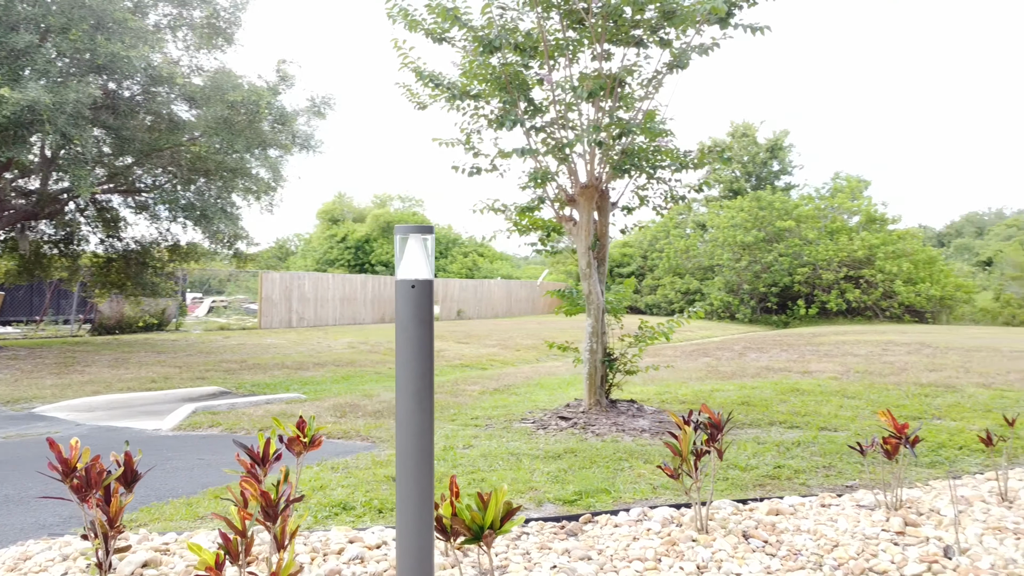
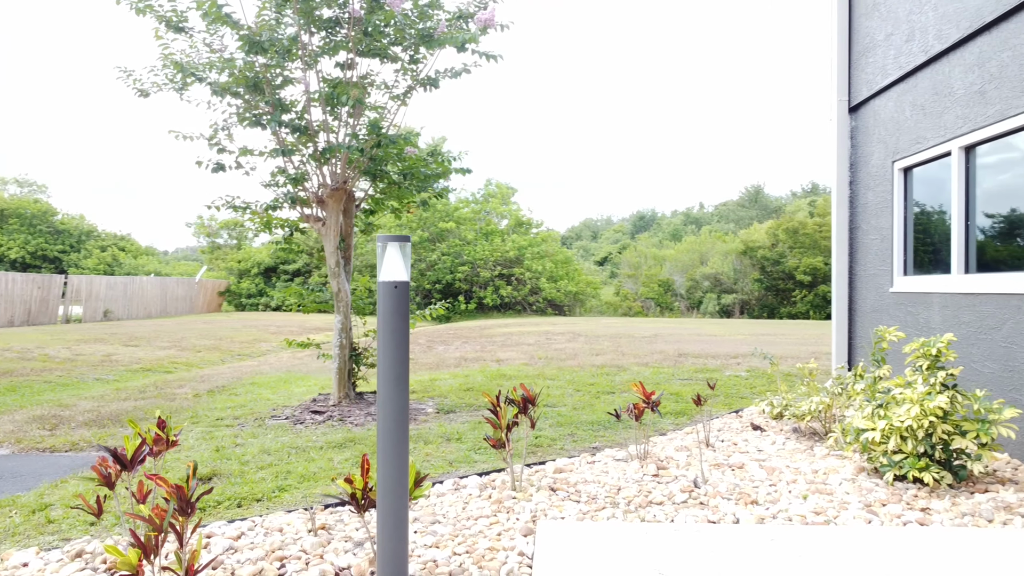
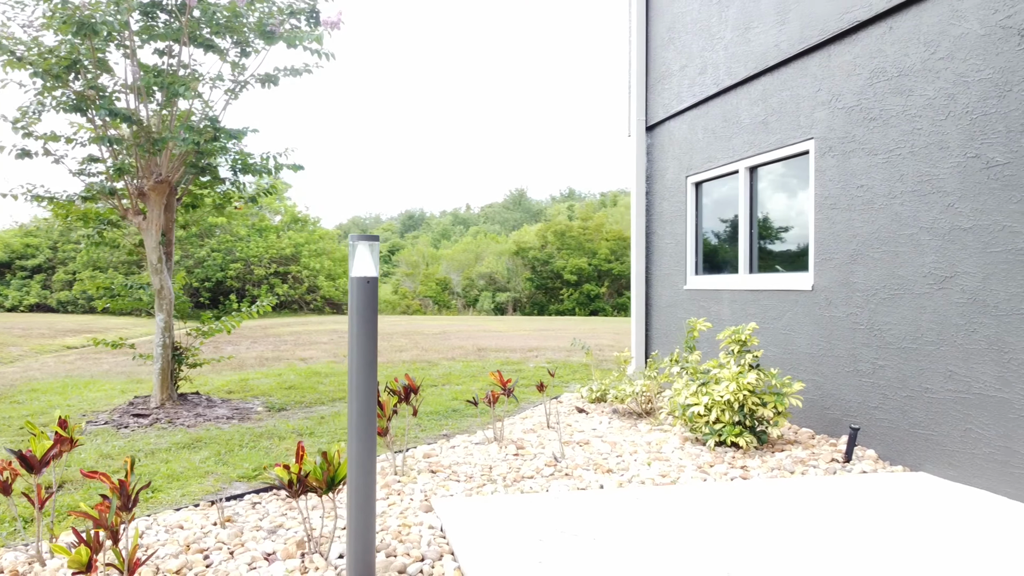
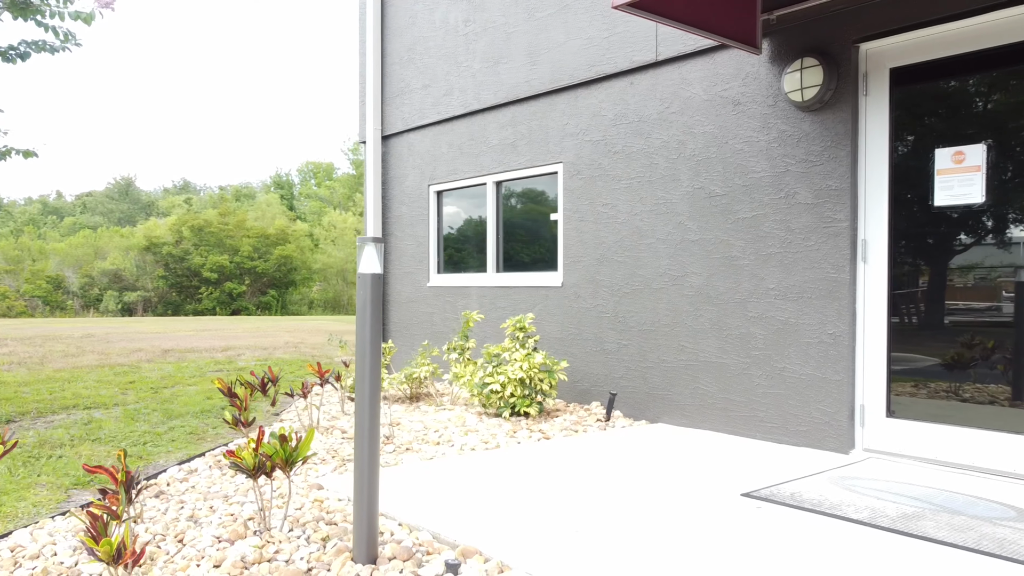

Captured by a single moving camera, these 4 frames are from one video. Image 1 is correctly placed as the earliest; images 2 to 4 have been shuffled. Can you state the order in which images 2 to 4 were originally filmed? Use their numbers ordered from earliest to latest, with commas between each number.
2, 3, 4
